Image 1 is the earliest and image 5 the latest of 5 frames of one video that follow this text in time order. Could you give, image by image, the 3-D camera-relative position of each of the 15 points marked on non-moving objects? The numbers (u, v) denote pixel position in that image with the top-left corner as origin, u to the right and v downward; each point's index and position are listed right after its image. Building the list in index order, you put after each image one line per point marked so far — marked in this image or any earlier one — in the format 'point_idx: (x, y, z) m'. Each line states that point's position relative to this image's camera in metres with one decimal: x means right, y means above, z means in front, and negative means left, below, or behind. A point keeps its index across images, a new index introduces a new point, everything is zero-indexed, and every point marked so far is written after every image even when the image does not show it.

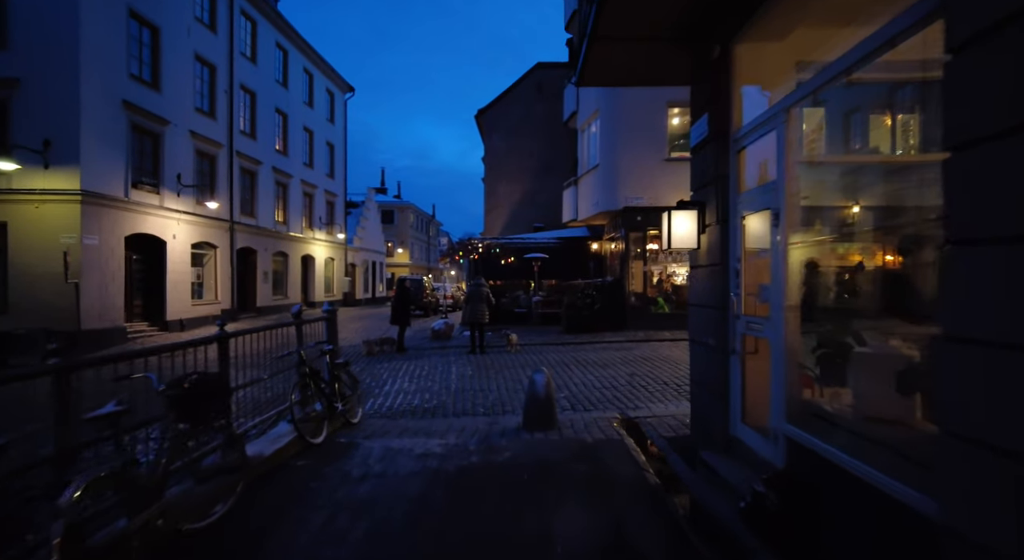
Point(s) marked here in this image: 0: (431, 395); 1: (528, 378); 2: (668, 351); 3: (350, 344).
0: (-1.4, -2.0, +9.5) m
1: (+0.3, -1.9, +10.1) m
2: (+3.6, -1.7, +12.4) m
3: (-4.7, -1.9, +15.5) m
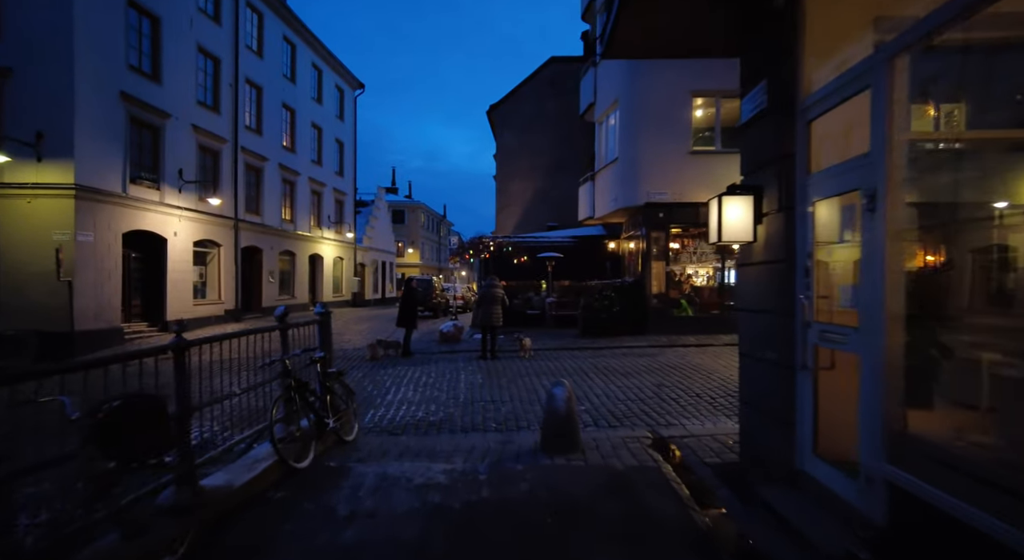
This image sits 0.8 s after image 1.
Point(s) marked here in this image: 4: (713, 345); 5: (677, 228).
0: (-1.2, -2.0, +8.6) m
1: (+0.5, -1.9, +9.2) m
2: (+3.9, -1.7, +11.4) m
3: (-4.3, -1.9, +14.7) m
4: (+4.9, -1.6, +13.3) m
5: (+4.9, +1.6, +15.8) m
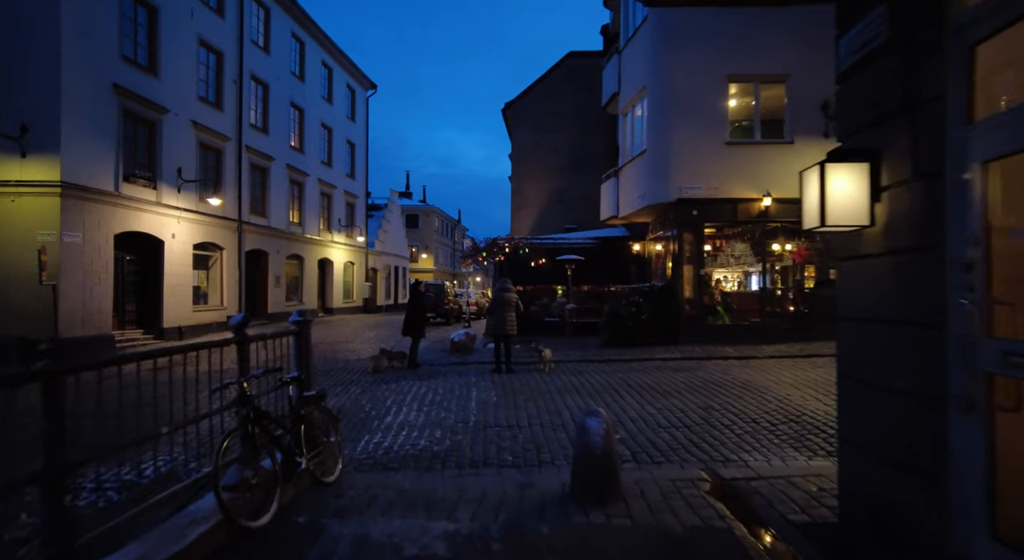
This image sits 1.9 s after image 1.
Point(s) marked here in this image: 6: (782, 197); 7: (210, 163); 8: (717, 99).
0: (-0.9, -2.1, +7.3) m
1: (+0.8, -1.9, +7.8) m
2: (+4.2, -1.8, +9.9) m
3: (-3.9, -2.0, +13.5) m
4: (+5.3, -1.7, +11.9) m
5: (+5.3, +1.5, +14.3) m
6: (+7.0, +2.2, +14.0) m
7: (-11.1, +4.3, +19.9) m
8: (+5.4, +4.7, +14.1) m
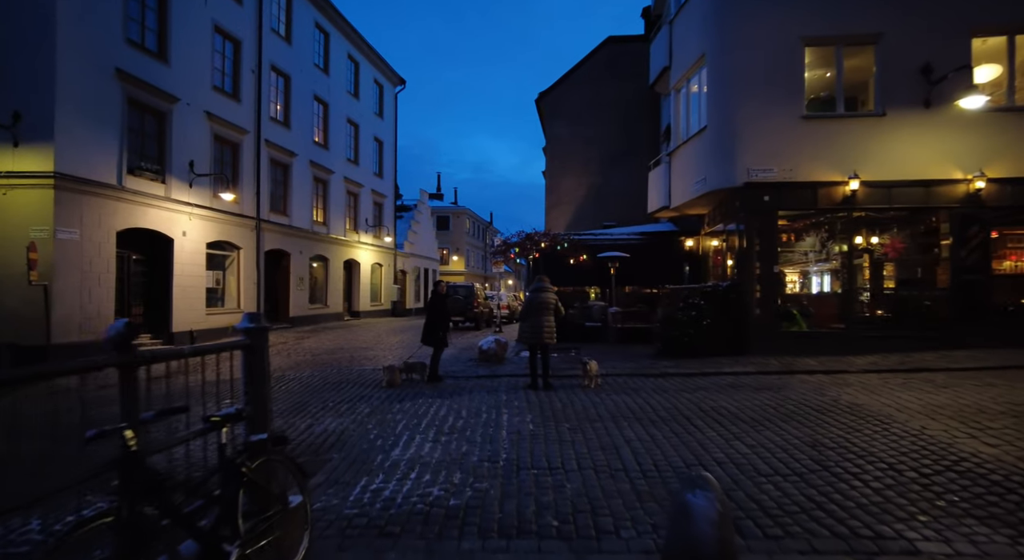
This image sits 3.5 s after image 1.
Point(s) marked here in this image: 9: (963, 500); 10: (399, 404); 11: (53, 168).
0: (-0.5, -2.0, +5.5) m
1: (+1.3, -1.9, +5.9) m
2: (+4.8, -1.7, +7.8) m
3: (-3.1, -2.0, +11.8) m
4: (+6.0, -1.7, +9.7) m
5: (+6.2, +1.5, +12.2) m
6: (+7.9, +2.2, +11.8) m
7: (-9.9, +4.3, +18.7) m
8: (+6.2, +4.7, +11.9) m
9: (+3.8, -1.8, +4.5) m
10: (-1.8, -2.0, +8.5) m
11: (-10.4, +2.5, +12.2) m
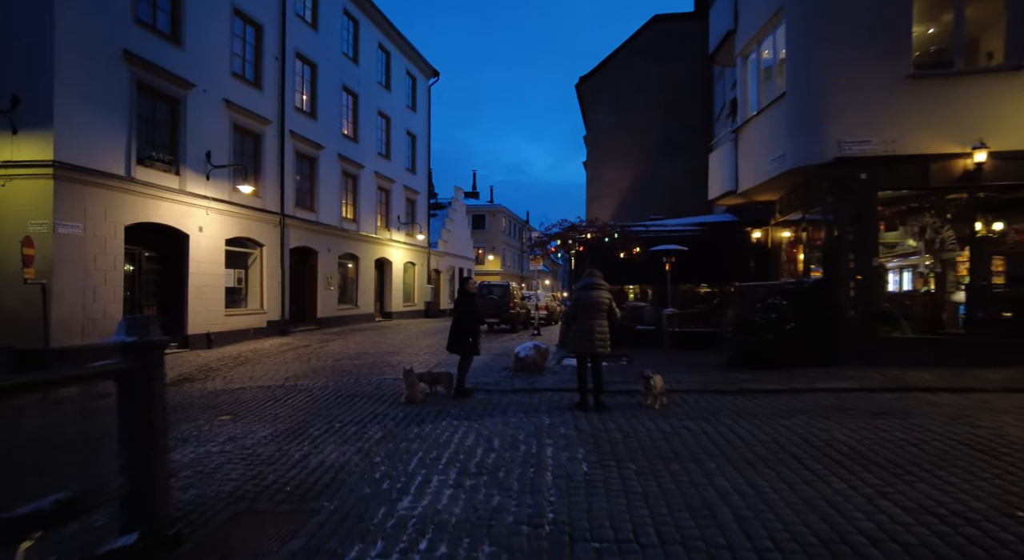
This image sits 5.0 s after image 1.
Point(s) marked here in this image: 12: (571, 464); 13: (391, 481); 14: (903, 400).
0: (-0.1, -1.9, +3.8) m
1: (+1.7, -1.8, +4.2) m
2: (+5.3, -1.6, +5.8) m
3: (-2.3, -1.9, +10.3) m
4: (+6.6, -1.6, +7.6) m
5: (+7.0, +1.6, +10.1) m
6: (+8.6, +2.3, +9.5) m
7: (-8.7, +4.3, +17.7) m
8: (+7.0, +4.8, +9.8) m
9: (+4.0, -1.8, +2.5) m
10: (-1.2, -1.9, +7.0) m
11: (-9.6, +2.6, +11.2) m
12: (+0.6, -1.8, +5.4) m
13: (-1.2, -1.9, +5.2) m
14: (+5.3, -1.6, +7.4) m
